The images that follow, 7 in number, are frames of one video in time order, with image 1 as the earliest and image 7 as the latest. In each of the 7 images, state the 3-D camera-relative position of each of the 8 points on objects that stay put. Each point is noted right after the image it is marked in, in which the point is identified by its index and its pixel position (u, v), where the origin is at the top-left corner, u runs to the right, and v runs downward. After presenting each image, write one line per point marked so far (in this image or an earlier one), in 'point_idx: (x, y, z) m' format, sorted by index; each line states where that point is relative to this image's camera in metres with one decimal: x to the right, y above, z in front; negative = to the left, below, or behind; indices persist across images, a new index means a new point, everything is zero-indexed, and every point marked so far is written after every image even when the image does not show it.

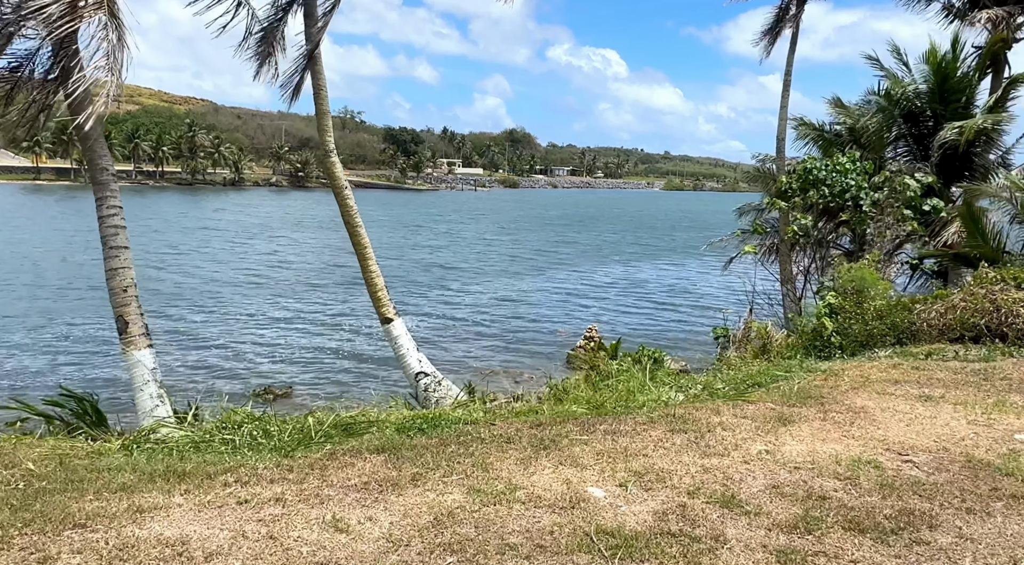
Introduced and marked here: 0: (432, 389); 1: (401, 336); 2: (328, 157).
0: (-0.9, -1.3, +10.2) m
1: (-1.3, -0.7, +10.2) m
2: (-2.1, +1.5, +10.0) m
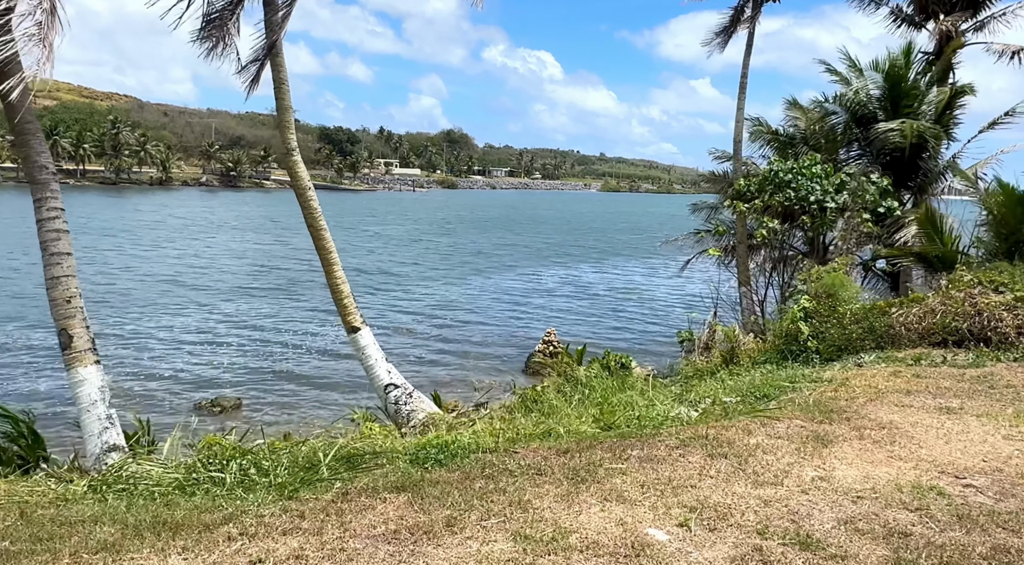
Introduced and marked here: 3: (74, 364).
0: (-1.2, -1.3, +9.6) m
1: (-1.6, -0.7, +9.7) m
2: (-2.4, +1.4, +9.4) m
3: (-3.9, -0.7, +7.5) m
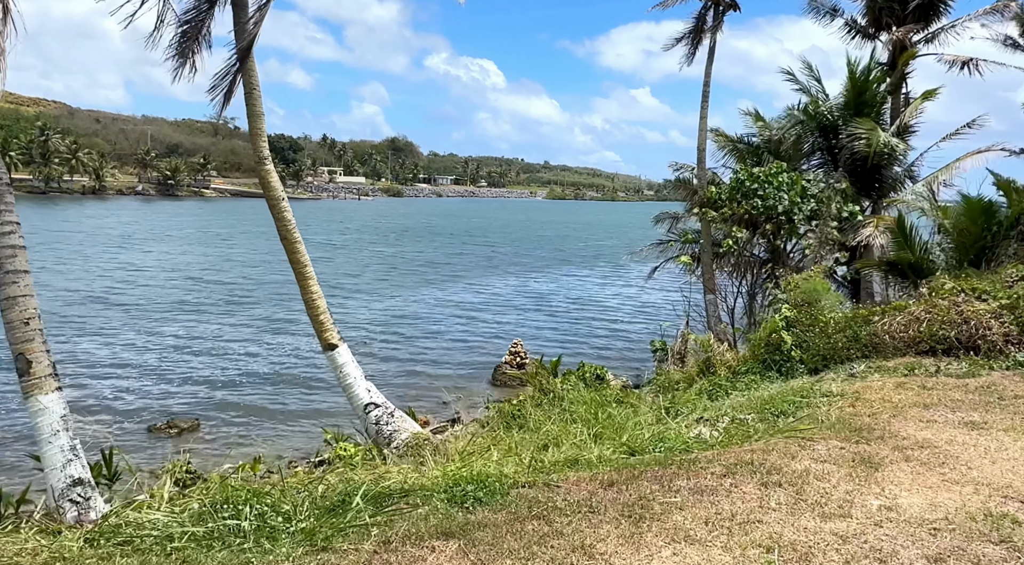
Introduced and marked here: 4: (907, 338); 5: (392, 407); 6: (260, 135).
0: (-1.4, -1.5, +9.2) m
1: (-1.8, -0.9, +9.2) m
2: (-2.6, +1.2, +8.9) m
3: (-3.9, -0.9, +6.9) m
4: (+4.5, -0.6, +9.8) m
5: (-1.3, -1.4, +9.3) m
6: (-2.6, +1.5, +8.8) m
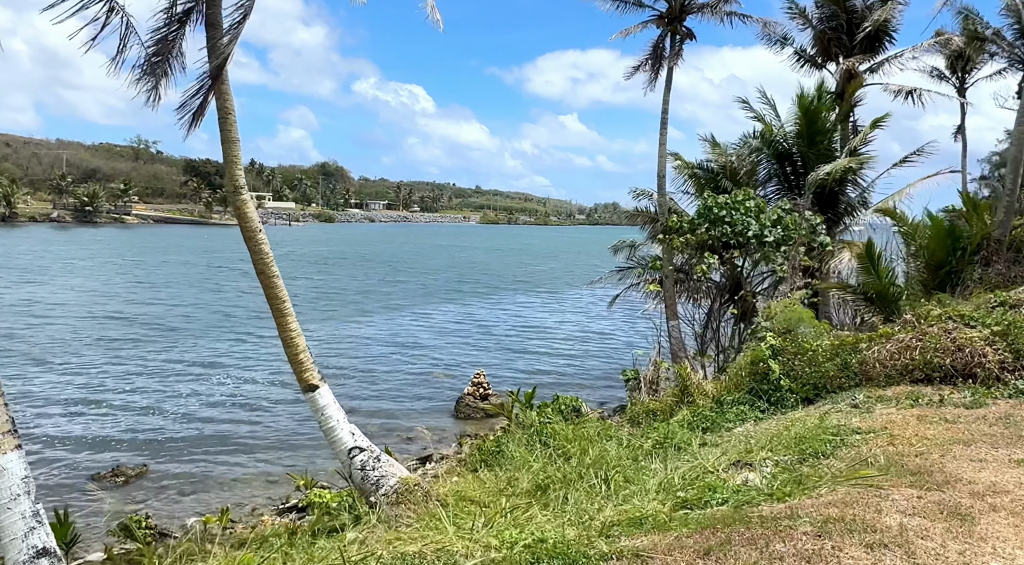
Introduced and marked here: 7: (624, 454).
0: (-1.4, -1.9, +8.6) m
1: (-1.9, -1.2, +8.6) m
2: (-2.7, +0.9, +8.3) m
3: (-3.8, -1.2, +6.1) m
4: (+4.4, -0.9, +9.7) m
5: (-1.4, -1.7, +8.7) m
6: (-2.7, +1.2, +8.2) m
7: (+1.3, -1.9, +9.3) m
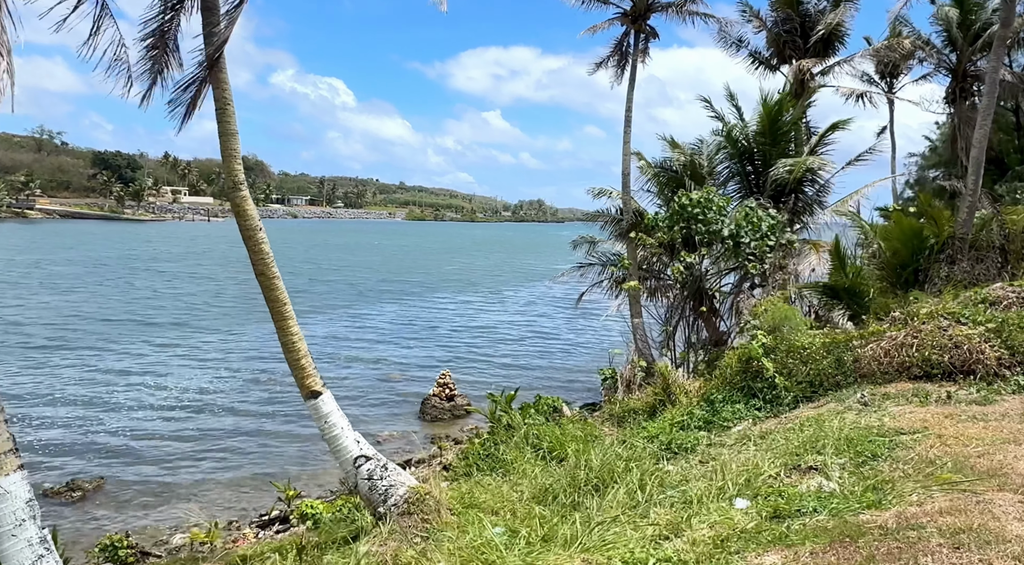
0: (-1.3, -1.9, +8.2) m
1: (-1.7, -1.2, +8.2) m
2: (-2.5, +0.9, +7.8) m
3: (-3.4, -1.2, +5.5) m
4: (+4.4, -0.9, +9.8) m
5: (-1.3, -1.7, +8.4) m
6: (-2.5, +1.2, +7.6) m
7: (+1.3, -1.9, +9.2) m
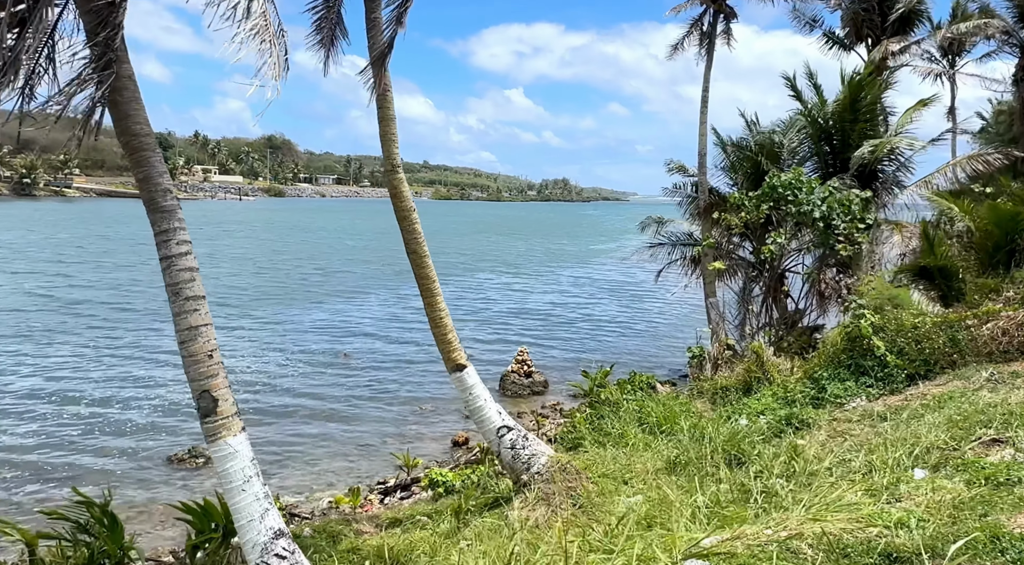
0: (+0.1, -1.6, +8.5) m
1: (-0.4, -1.0, +8.5) m
2: (-1.1, +1.1, +8.0) m
3: (-2.1, -1.0, +5.9) m
4: (+5.8, -0.7, +9.9) m
5: (+0.1, -1.5, +8.6) m
6: (-1.1, +1.4, +7.9) m
7: (+2.7, -1.7, +9.4) m
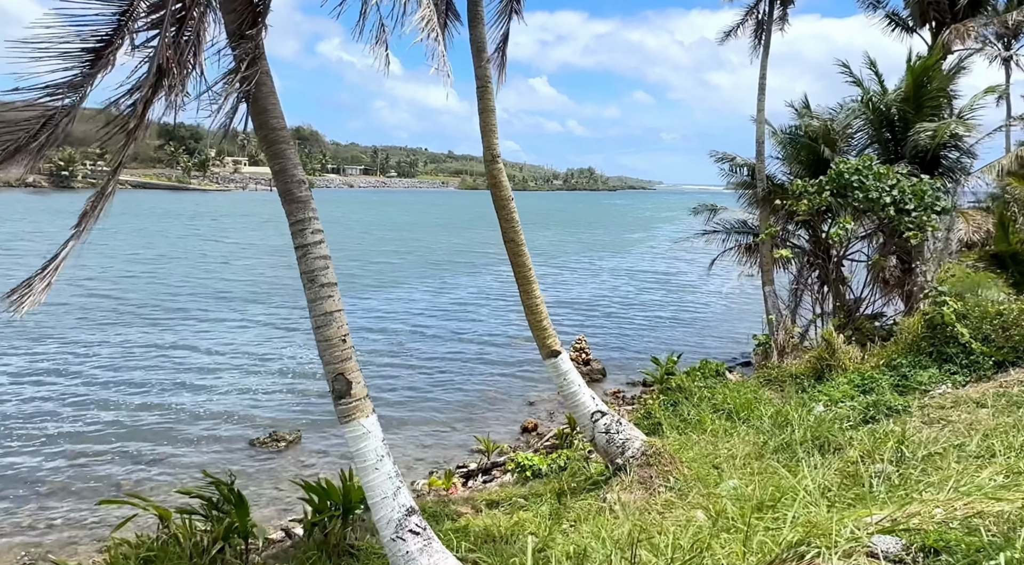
0: (+1.0, -1.5, +8.5) m
1: (+0.6, -0.9, +8.5) m
2: (-0.2, +1.2, +8.1) m
3: (-1.2, -0.9, +6.0) m
4: (+6.8, -0.5, +9.8) m
5: (+1.1, -1.4, +8.7) m
6: (-0.2, +1.5, +7.9) m
7: (+3.7, -1.5, +9.4) m
